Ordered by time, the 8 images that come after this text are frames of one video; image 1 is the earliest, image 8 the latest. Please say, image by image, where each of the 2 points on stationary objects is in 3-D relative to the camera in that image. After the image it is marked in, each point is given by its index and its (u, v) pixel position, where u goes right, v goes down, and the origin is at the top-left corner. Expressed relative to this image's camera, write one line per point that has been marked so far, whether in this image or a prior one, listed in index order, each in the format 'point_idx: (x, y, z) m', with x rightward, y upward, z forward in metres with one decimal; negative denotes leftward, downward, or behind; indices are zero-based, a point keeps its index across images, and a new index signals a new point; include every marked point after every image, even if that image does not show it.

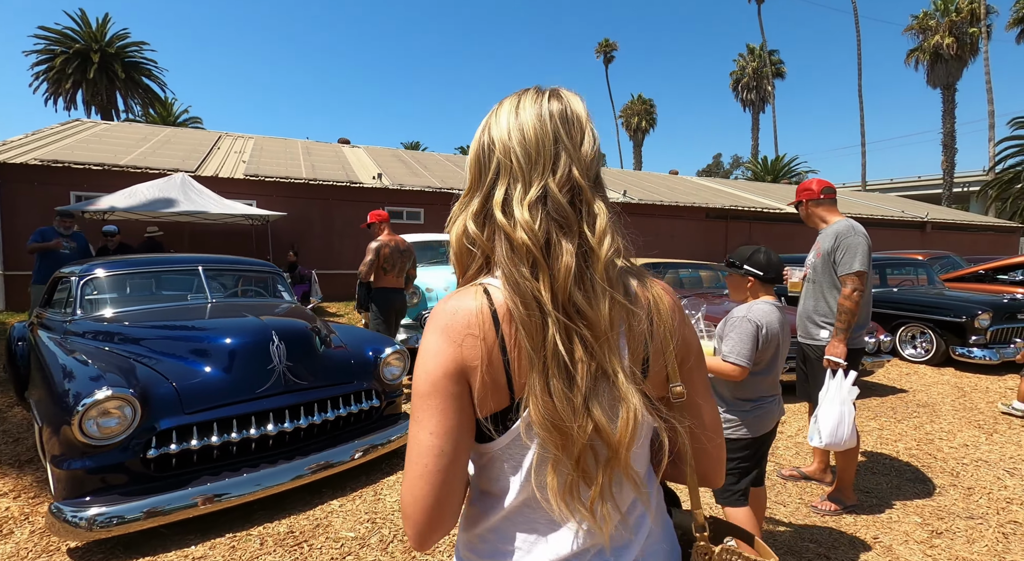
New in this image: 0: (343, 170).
0: (-4.4, +2.8, +13.4) m
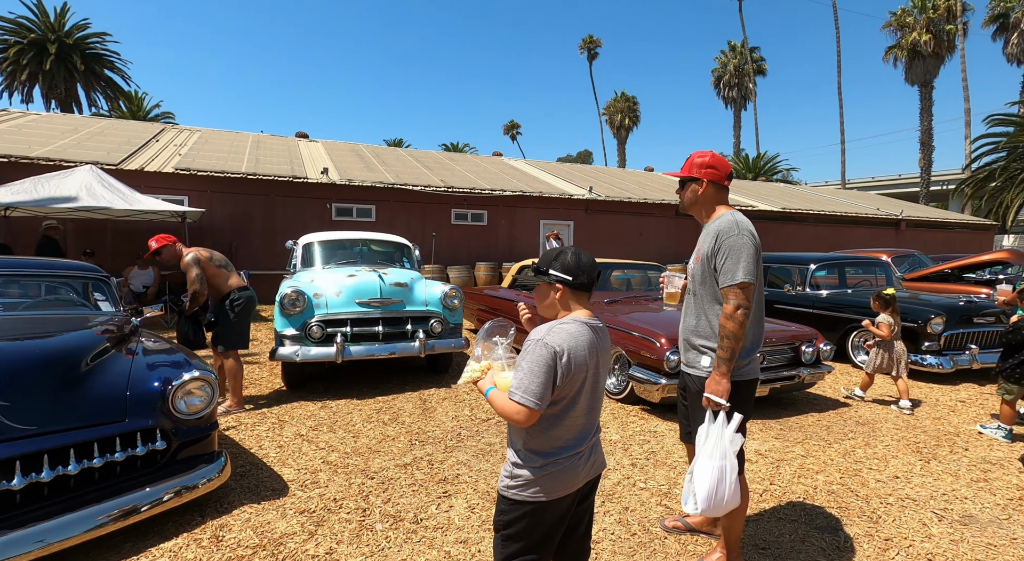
0: (-5.4, +2.8, +12.7) m
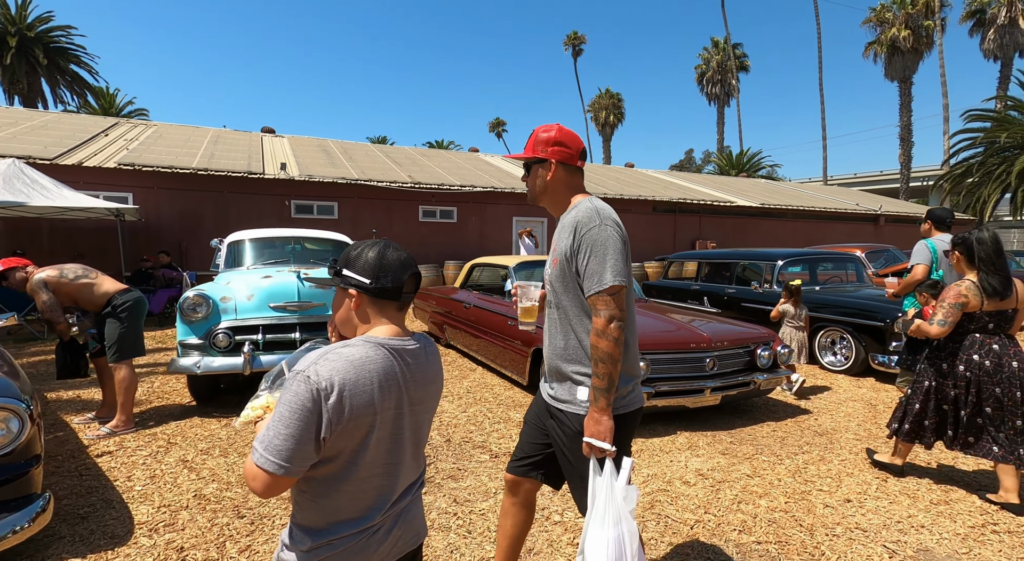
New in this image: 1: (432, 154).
0: (-6.2, +2.8, +12.2) m
1: (-2.8, +4.4, +18.2) m
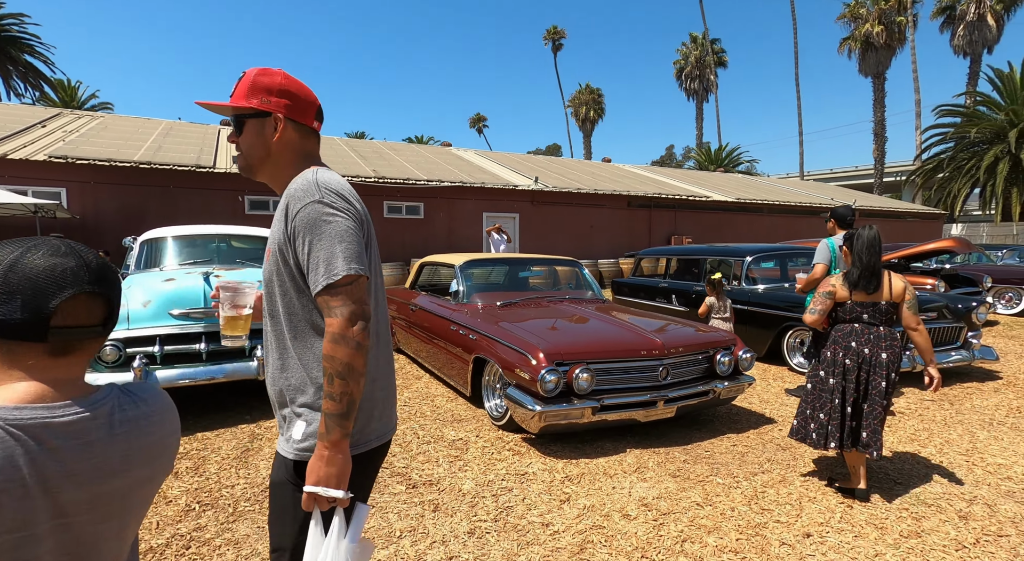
0: (-7.0, +2.8, +11.5) m
1: (-3.7, +4.4, +17.6) m
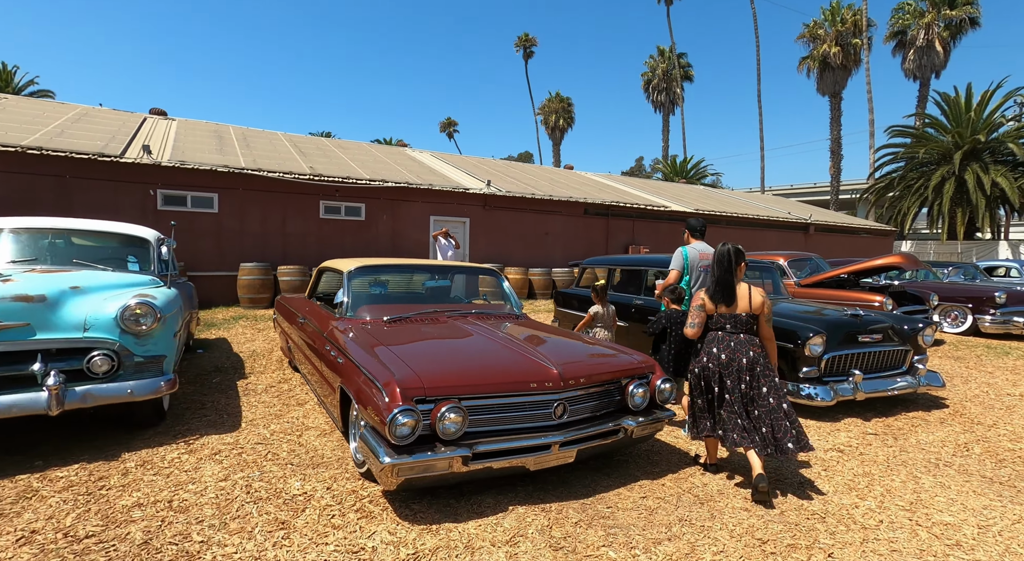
0: (-8.1, +2.8, +10.4) m
1: (-5.2, +4.3, +16.7) m
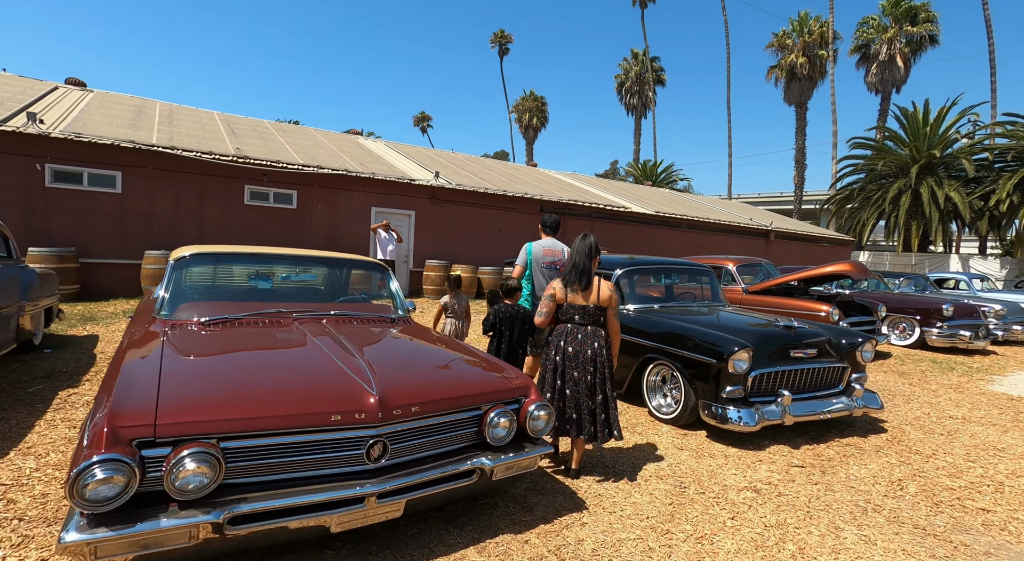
0: (-9.3, +3.1, +9.2) m
1: (-6.7, +4.5, +15.7) m
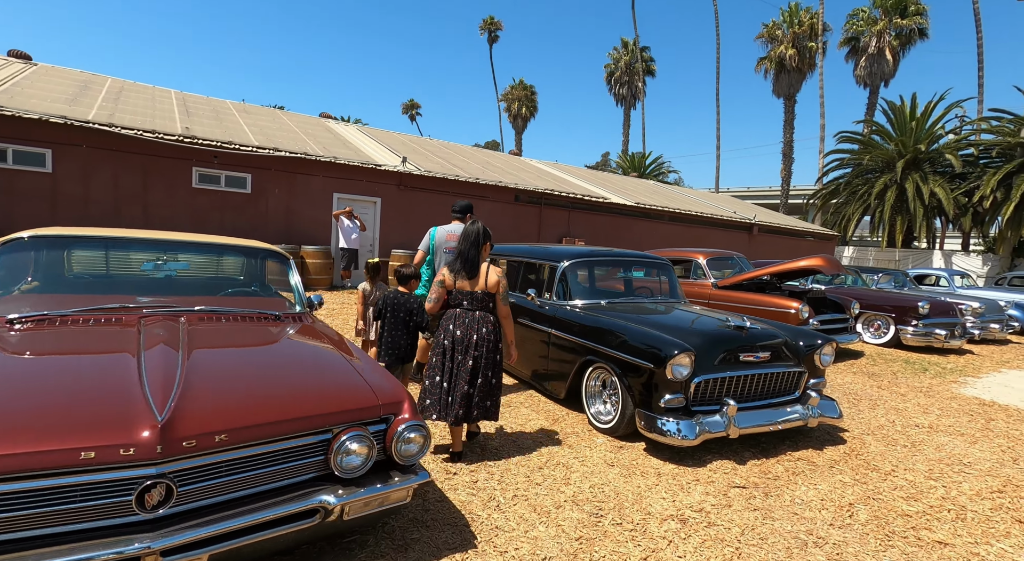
0: (-9.9, +3.3, +8.5) m
1: (-7.4, +4.8, +14.9) m
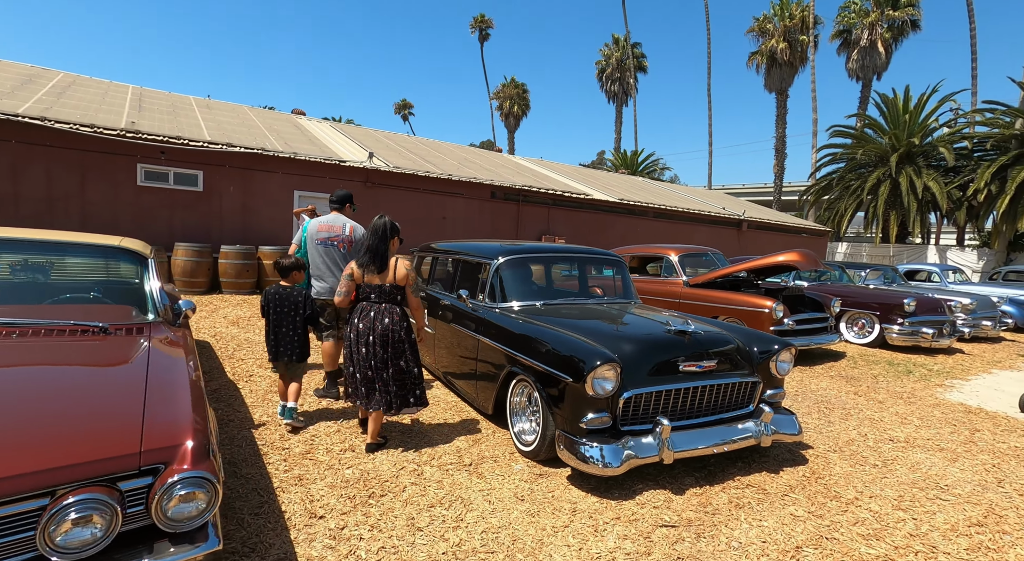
0: (-10.7, +3.2, +7.9) m
1: (-8.2, +4.8, +14.3) m
